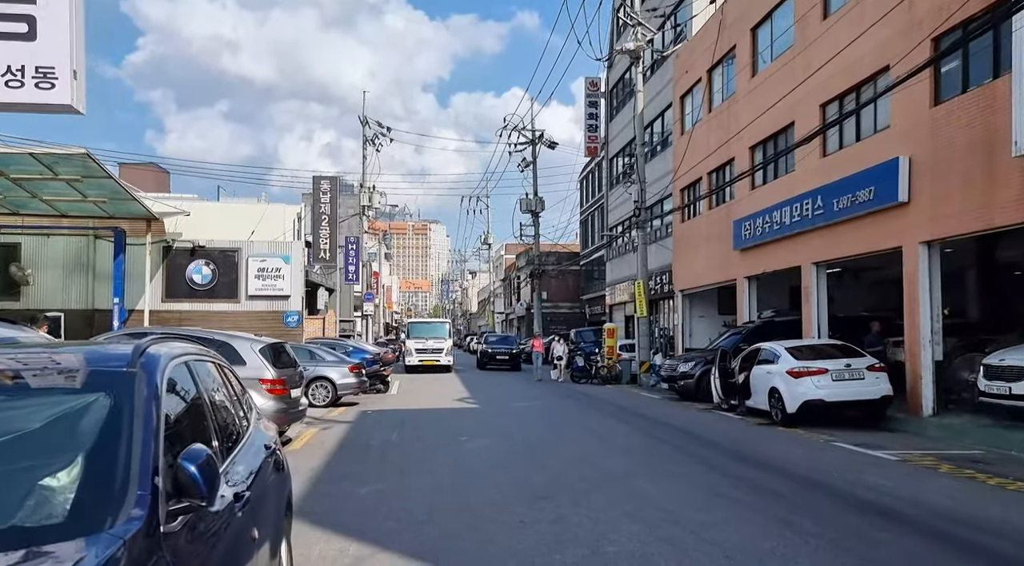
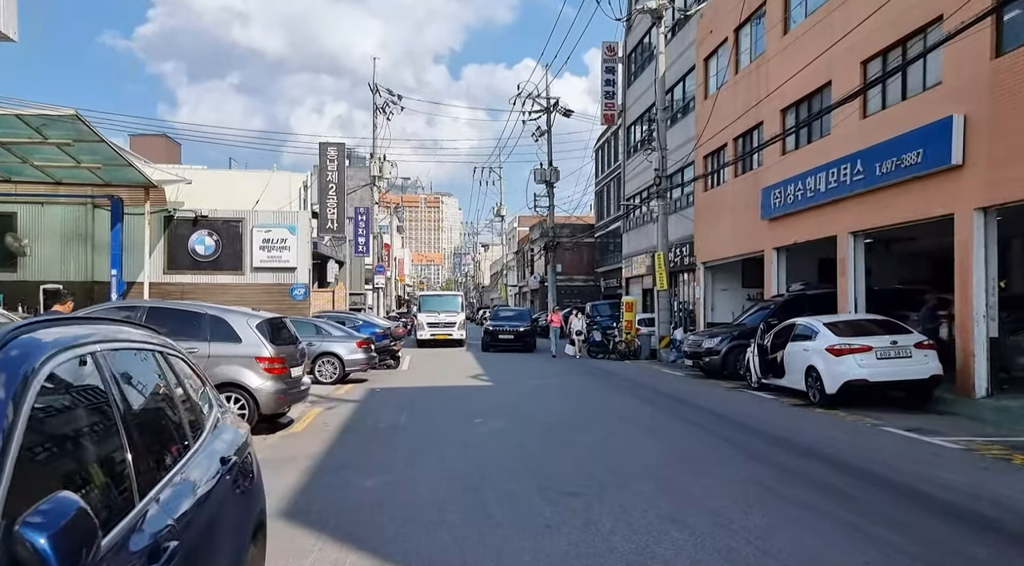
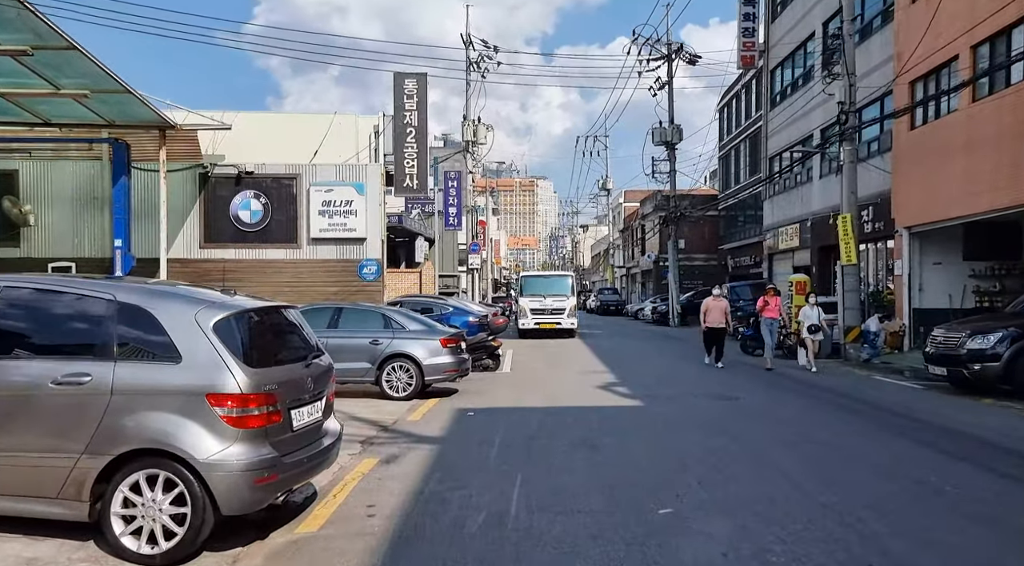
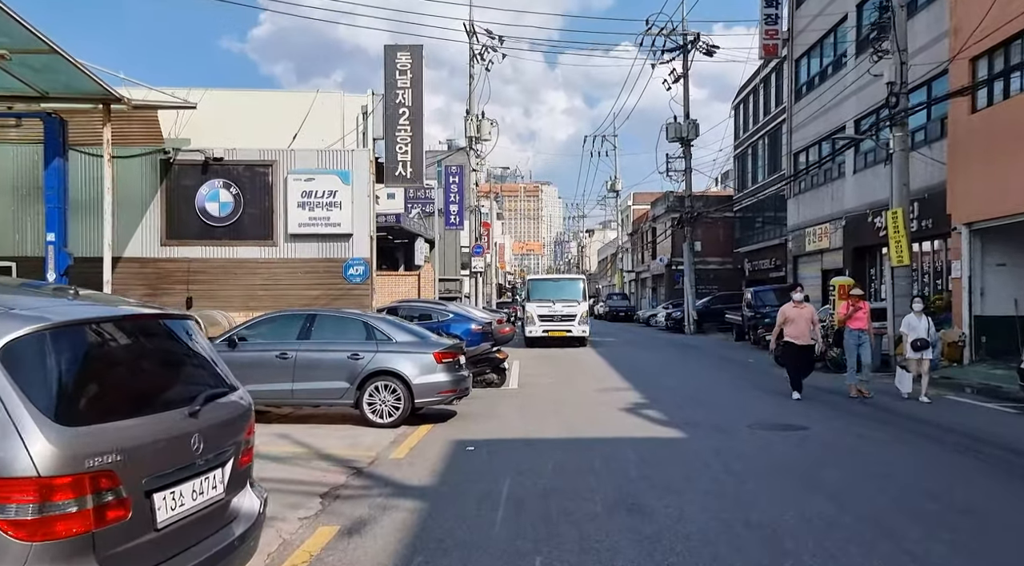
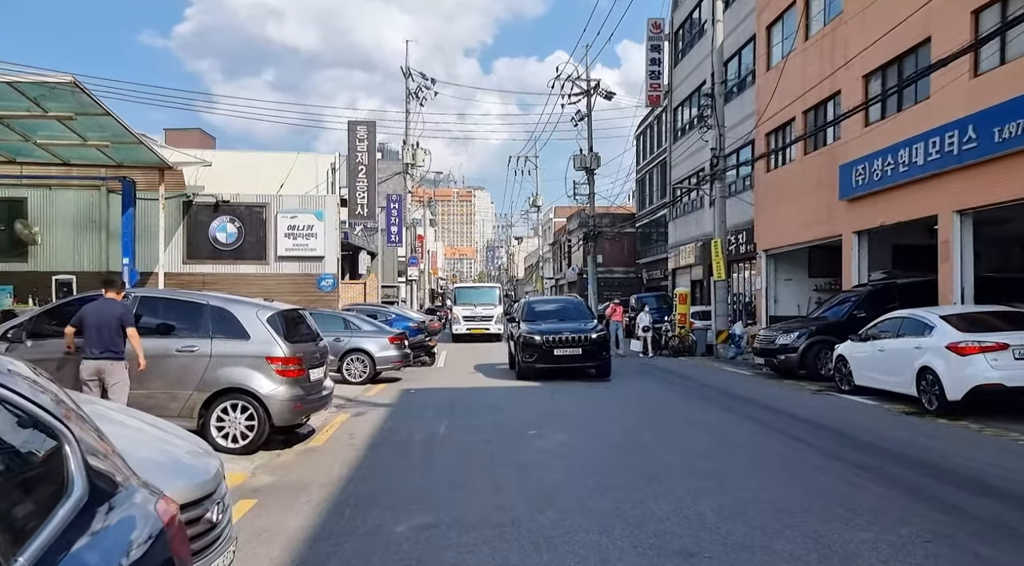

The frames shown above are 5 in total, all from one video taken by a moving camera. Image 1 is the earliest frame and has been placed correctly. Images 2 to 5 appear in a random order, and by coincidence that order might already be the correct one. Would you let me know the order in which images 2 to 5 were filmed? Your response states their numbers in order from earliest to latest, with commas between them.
2, 5, 3, 4
